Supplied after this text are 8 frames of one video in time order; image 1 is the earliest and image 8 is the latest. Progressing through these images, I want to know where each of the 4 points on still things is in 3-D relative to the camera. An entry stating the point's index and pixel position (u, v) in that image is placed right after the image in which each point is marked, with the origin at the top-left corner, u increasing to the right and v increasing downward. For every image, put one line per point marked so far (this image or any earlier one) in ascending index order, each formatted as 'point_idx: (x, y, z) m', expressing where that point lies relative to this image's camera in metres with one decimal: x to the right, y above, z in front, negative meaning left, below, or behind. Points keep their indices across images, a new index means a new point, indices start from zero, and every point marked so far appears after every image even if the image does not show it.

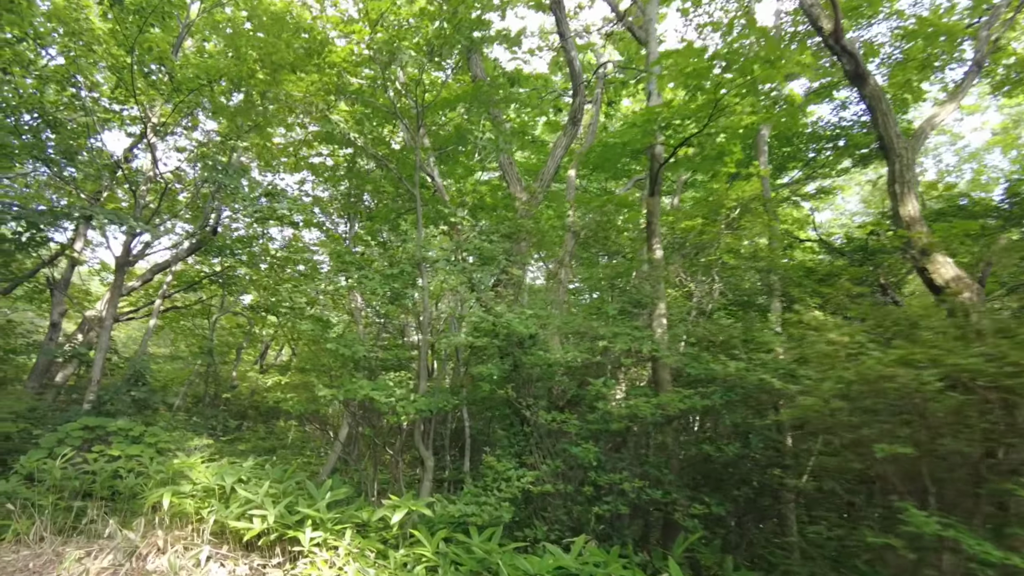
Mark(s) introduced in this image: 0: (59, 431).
0: (-3.4, -1.1, +5.0) m
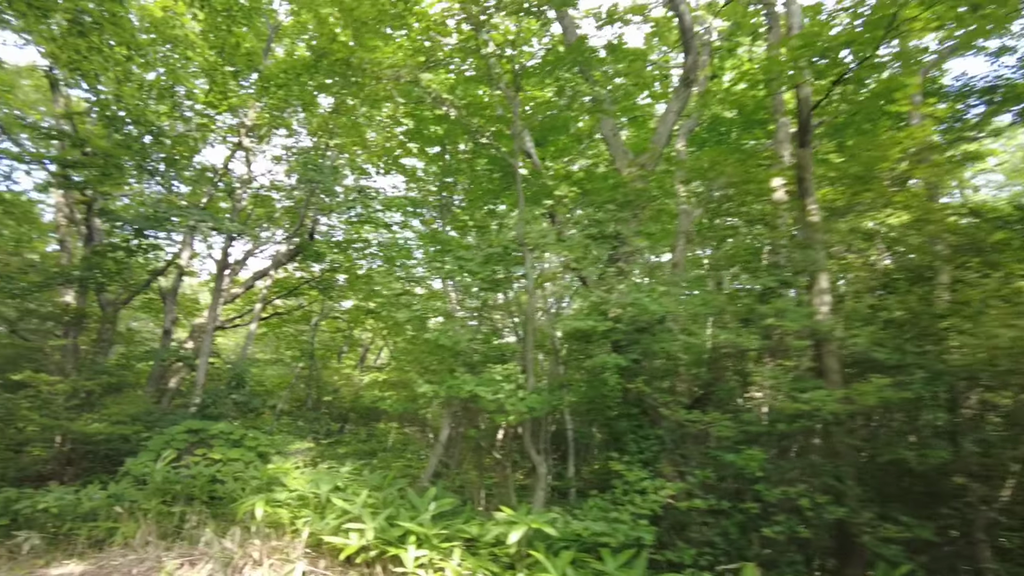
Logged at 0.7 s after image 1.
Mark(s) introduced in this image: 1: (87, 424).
0: (-2.6, -1.1, +4.9) m
1: (-3.8, -1.2, +6.0) m
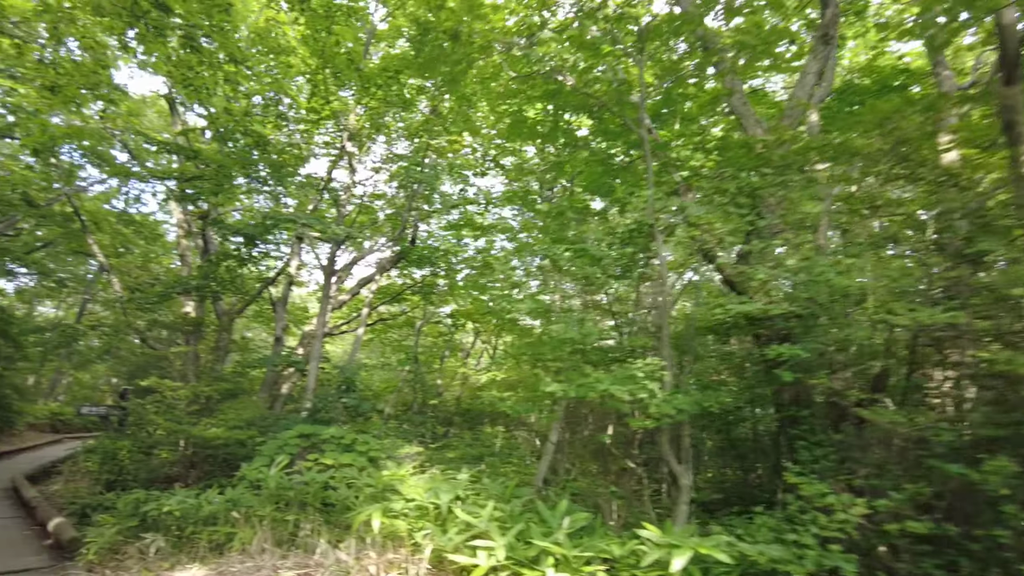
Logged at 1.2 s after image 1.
0: (-1.7, -1.1, +4.9) m
1: (-2.8, -1.3, +6.2) m
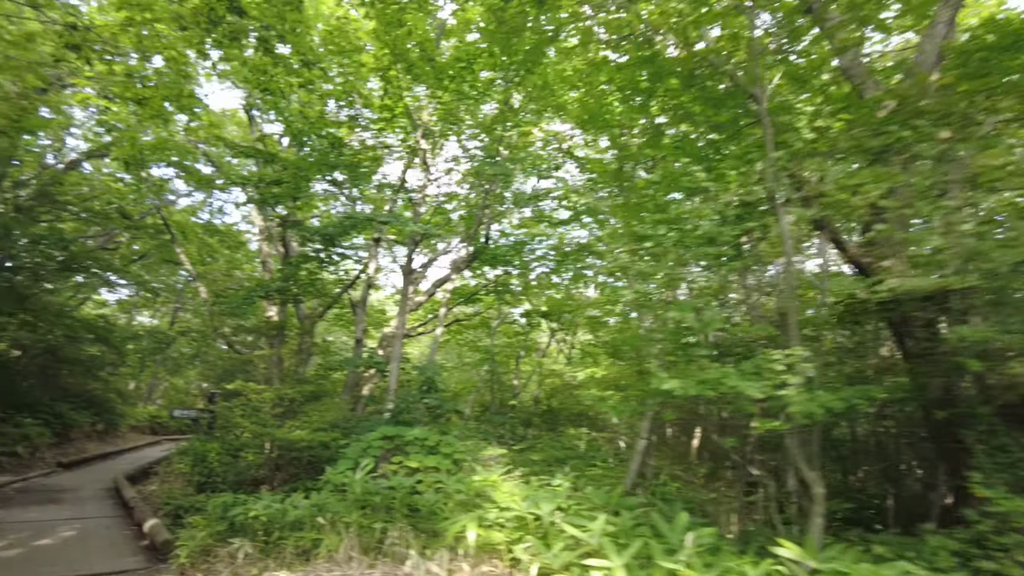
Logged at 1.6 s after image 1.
0: (-1.1, -1.1, +4.8) m
1: (-2.0, -1.3, +6.2) m
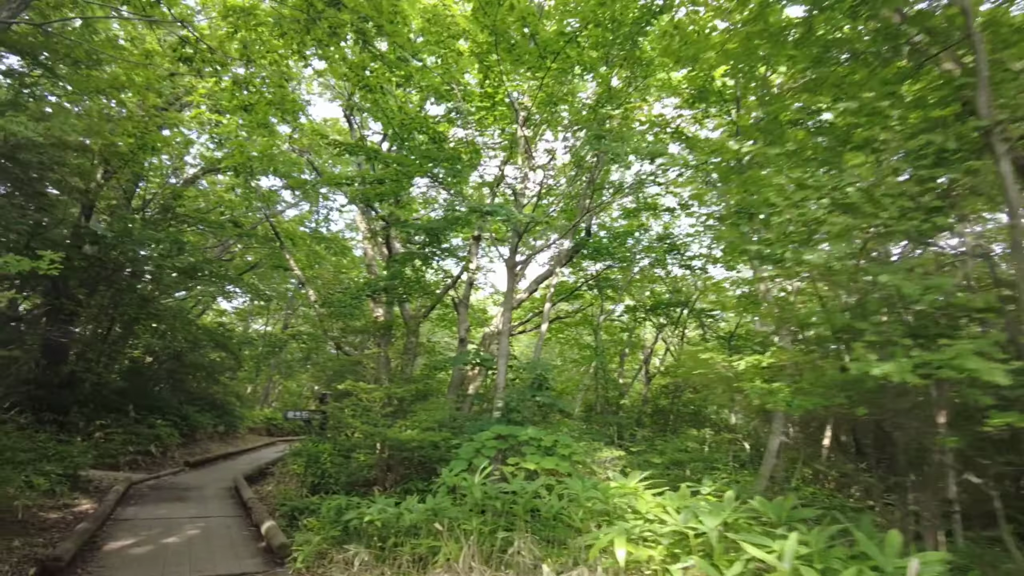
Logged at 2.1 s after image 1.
0: (-0.3, -1.0, +4.5) m
1: (-1.0, -1.3, +6.1) m
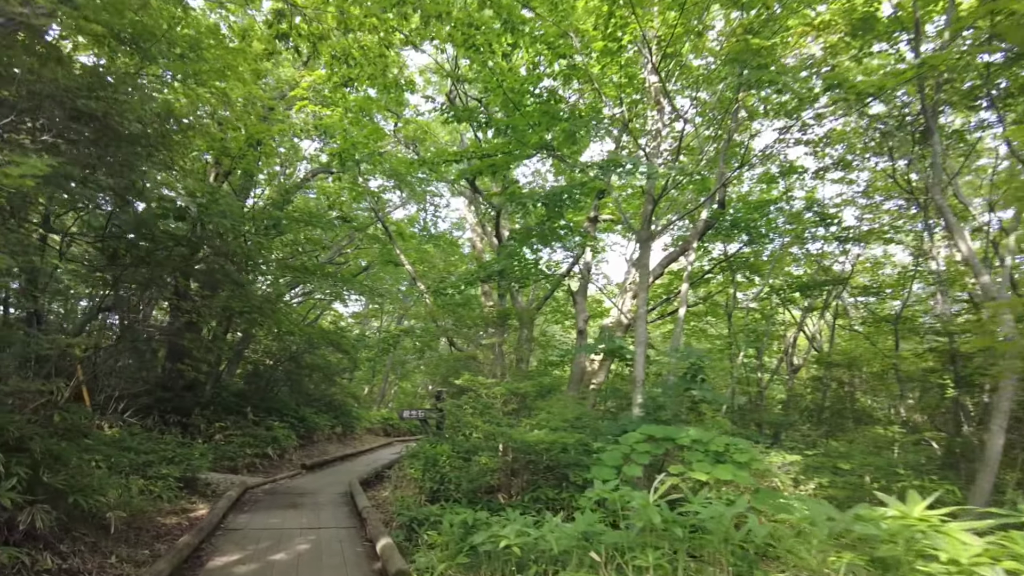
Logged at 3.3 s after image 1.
0: (+0.6, -0.9, +3.7) m
1: (+0.1, -1.1, +5.3) m
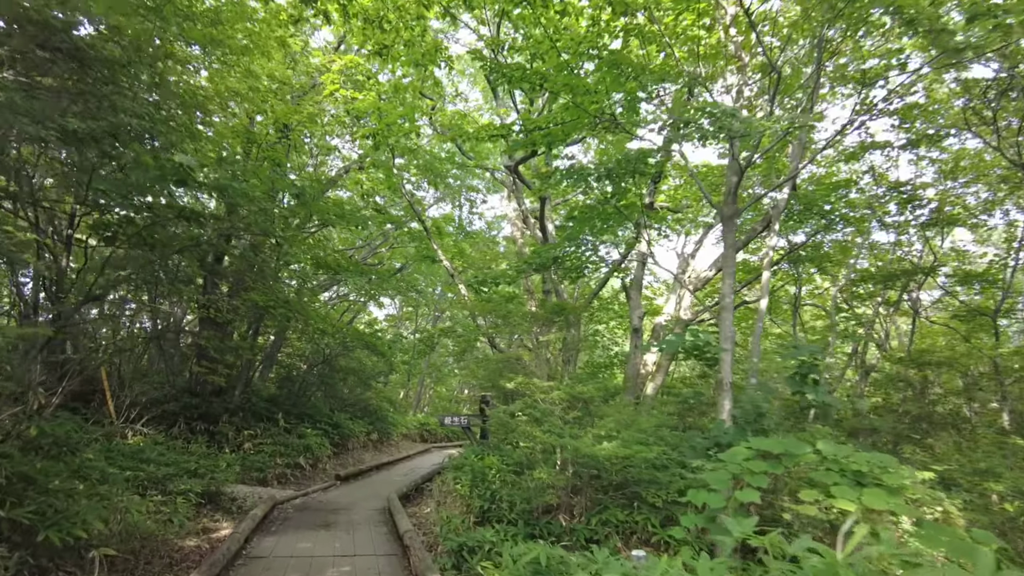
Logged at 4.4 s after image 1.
0: (+1.0, -0.8, +2.9) m
1: (+0.6, -1.0, +4.5) m
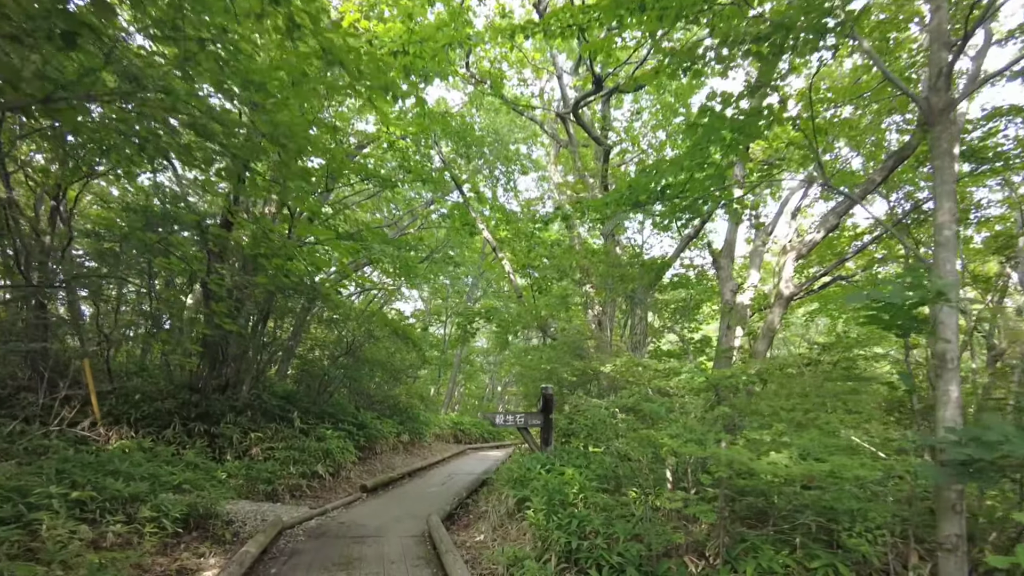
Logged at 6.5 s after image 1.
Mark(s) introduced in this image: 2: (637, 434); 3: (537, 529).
0: (+1.4, -0.4, +1.4) m
1: (+1.1, -0.7, +3.0) m
2: (+0.6, -0.7, +3.5) m
3: (+0.1, -1.4, +3.8) m
